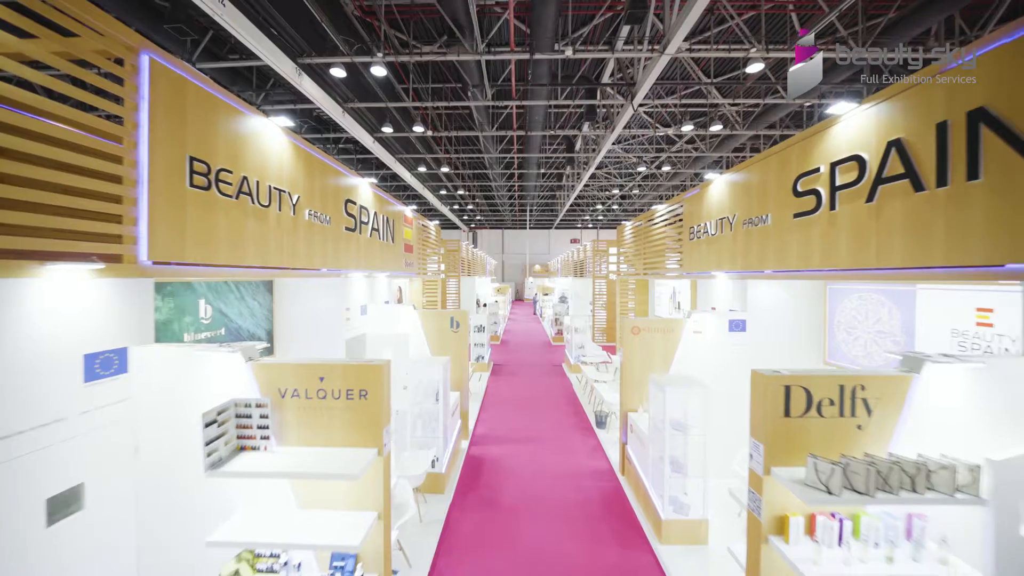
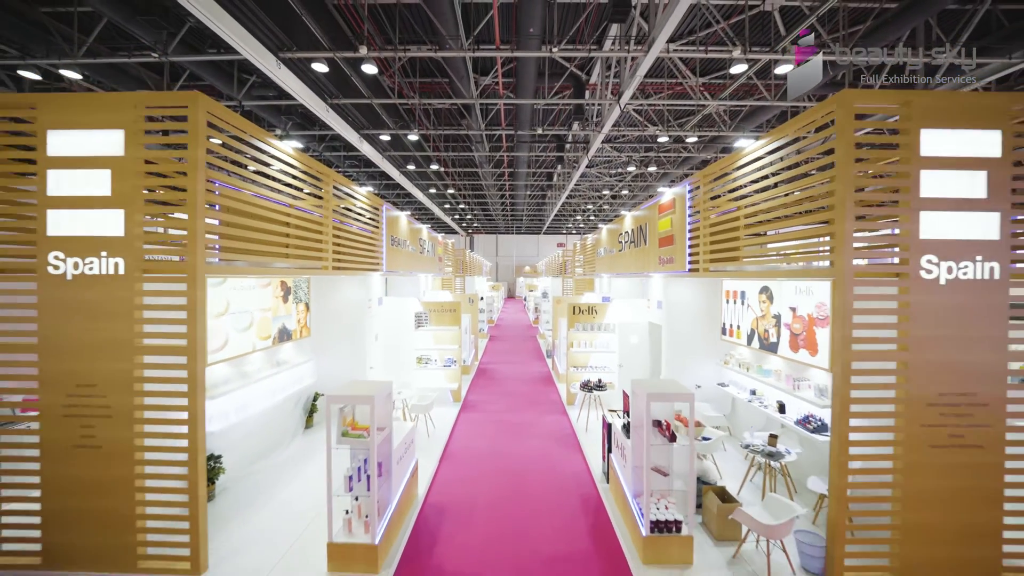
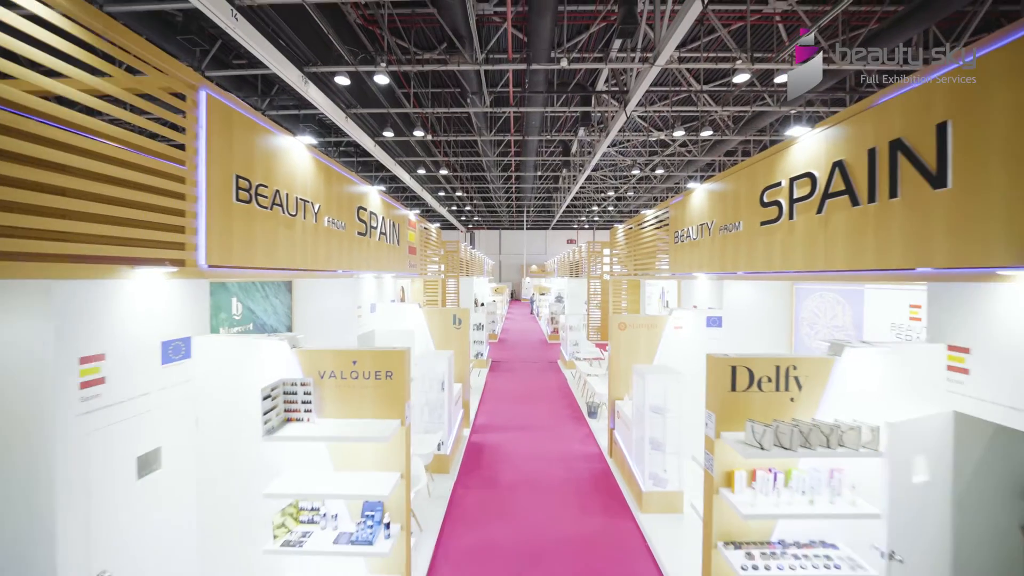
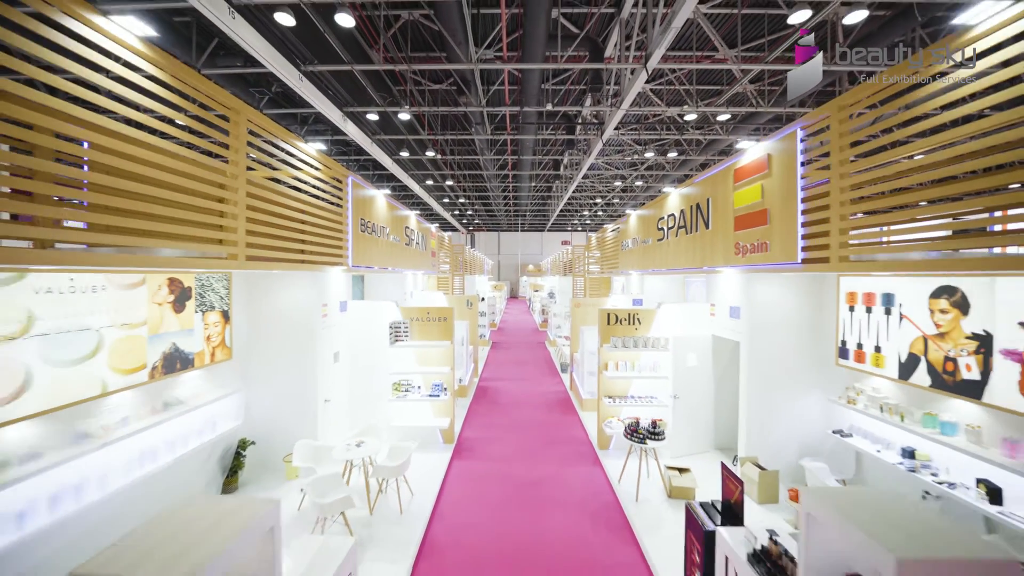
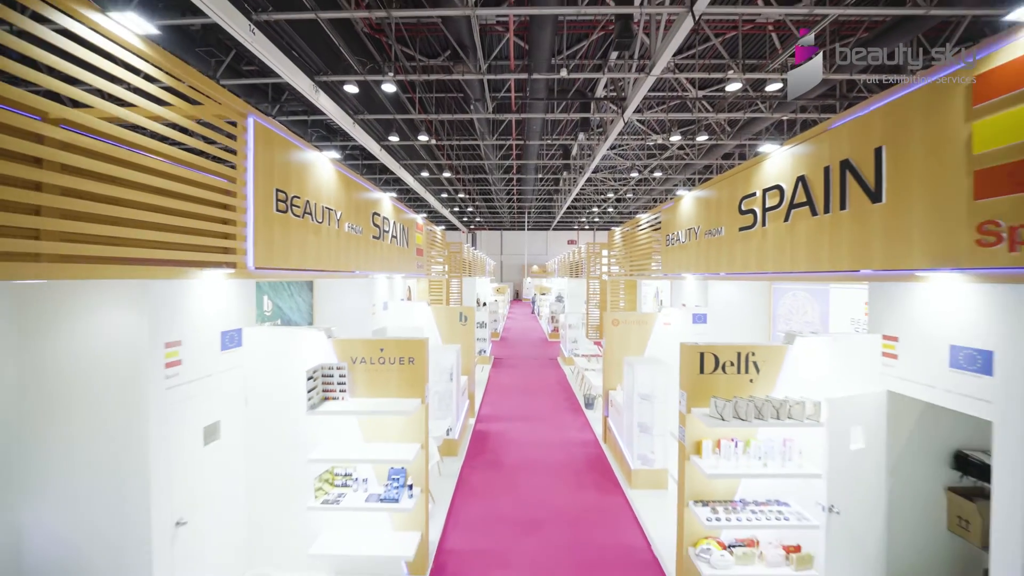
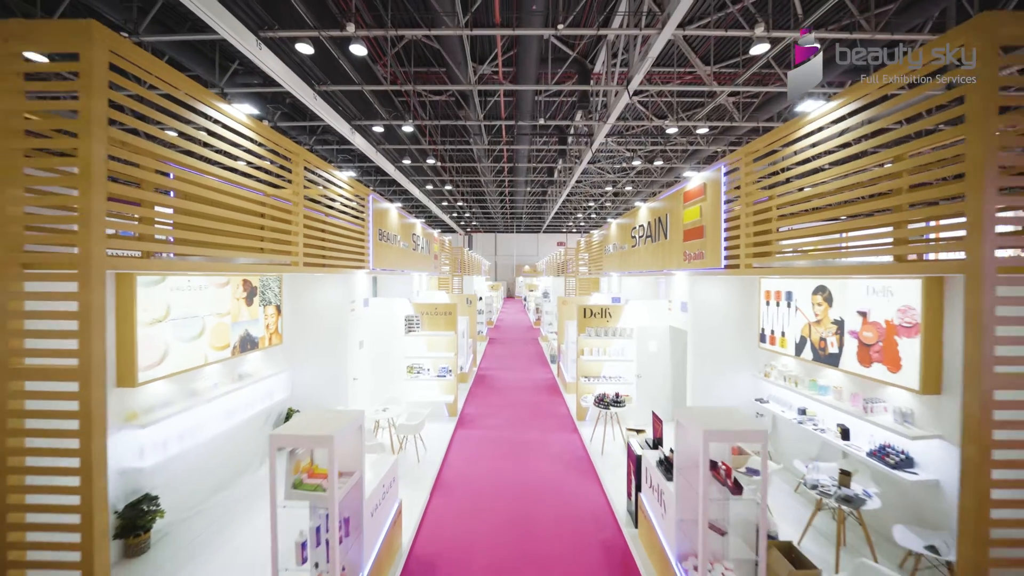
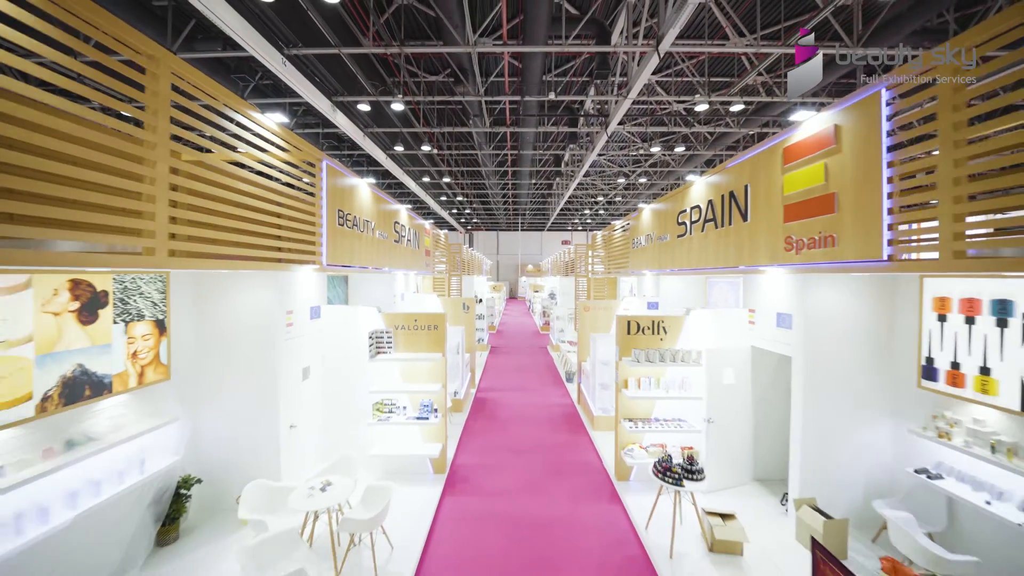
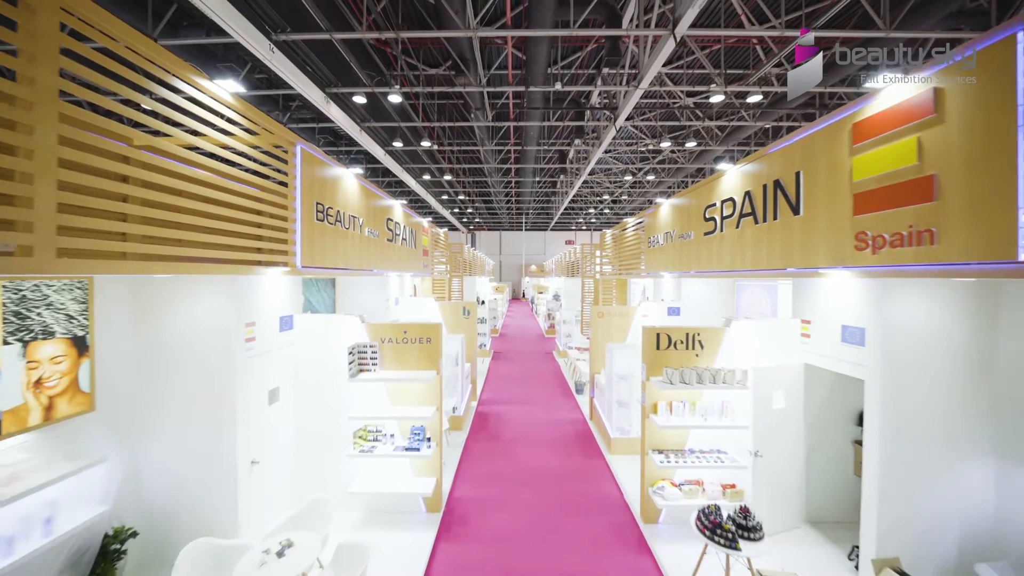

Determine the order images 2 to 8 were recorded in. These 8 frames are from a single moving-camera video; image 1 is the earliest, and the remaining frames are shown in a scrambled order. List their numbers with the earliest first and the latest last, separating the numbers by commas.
3, 5, 8, 7, 4, 6, 2
